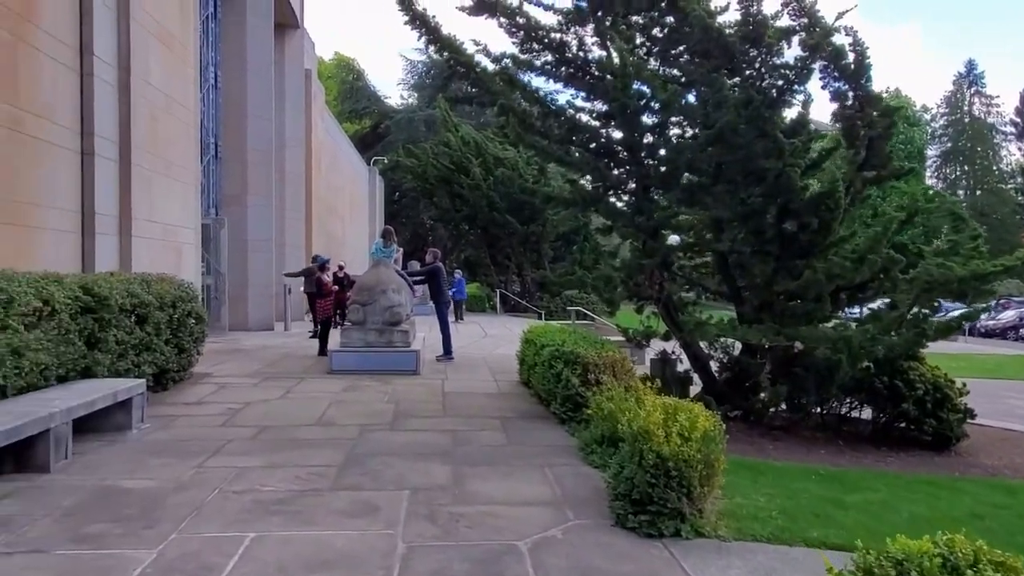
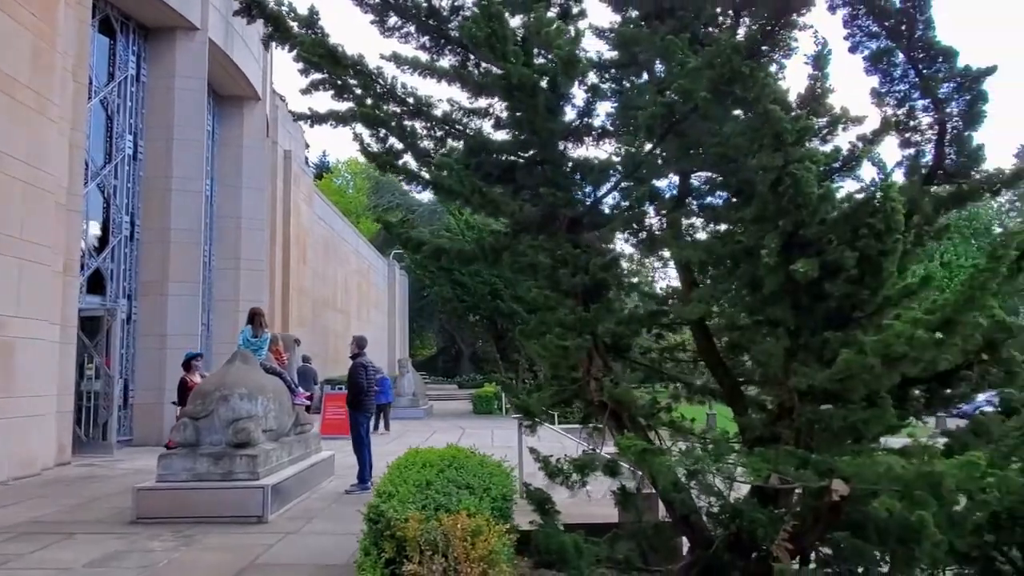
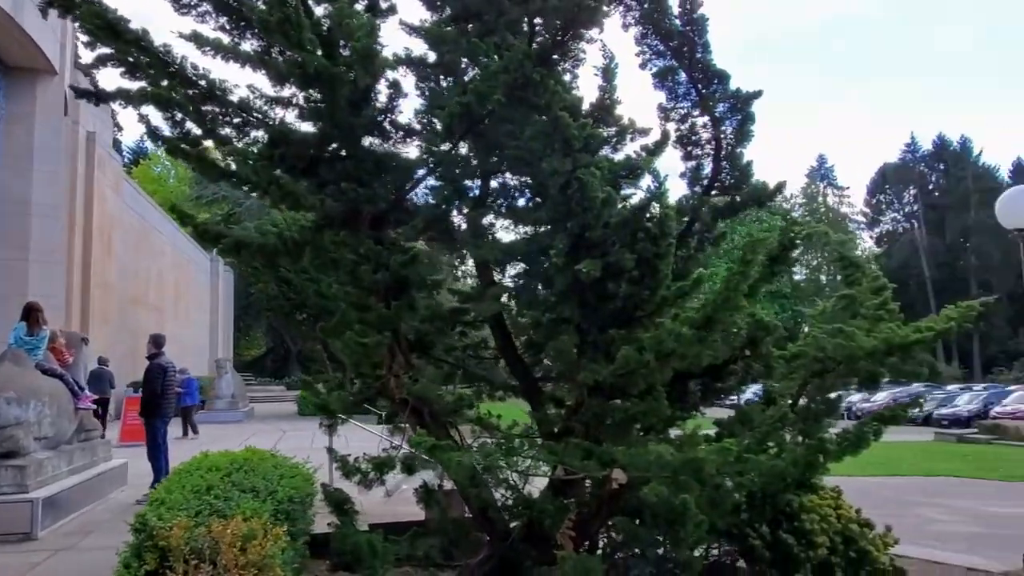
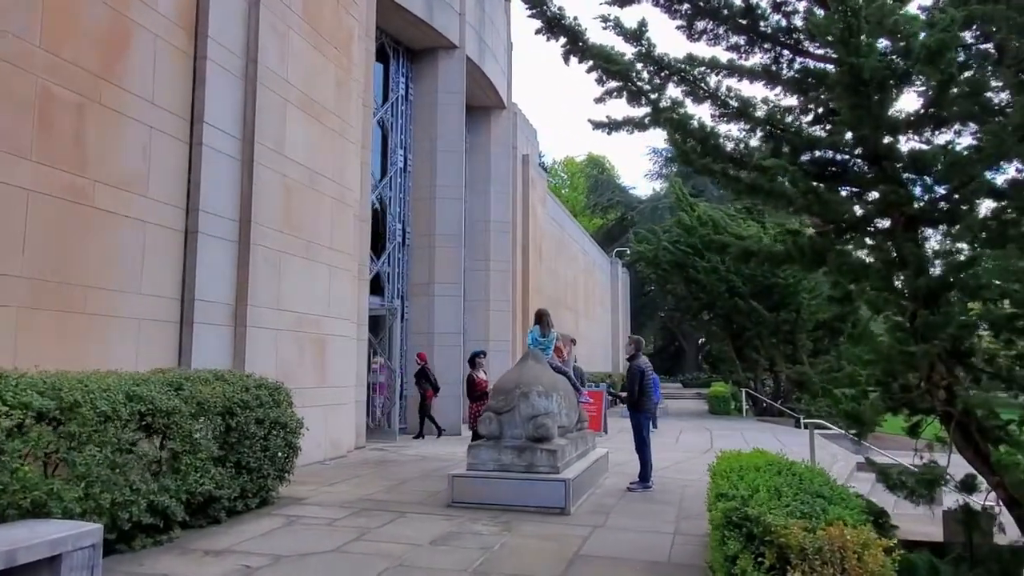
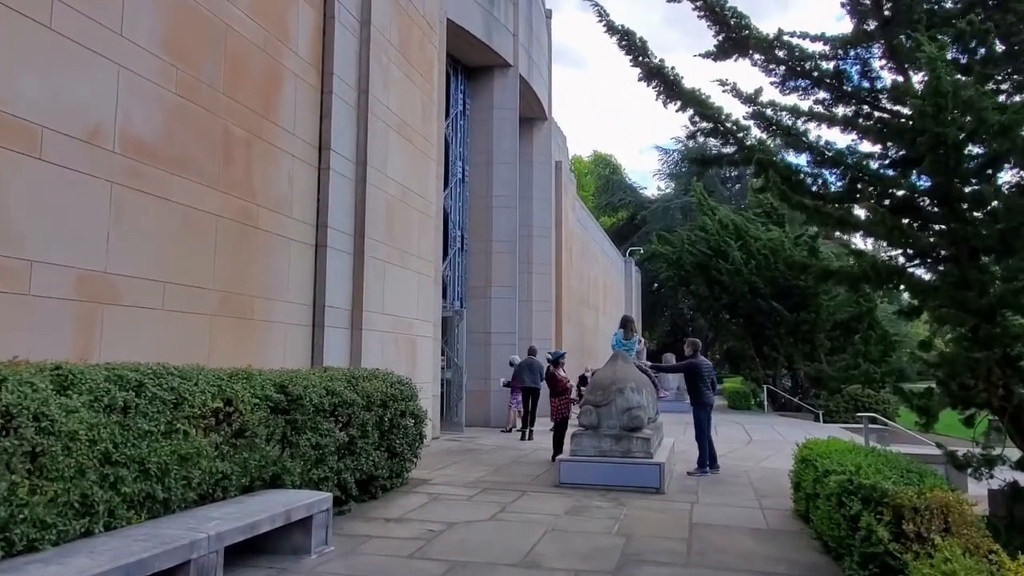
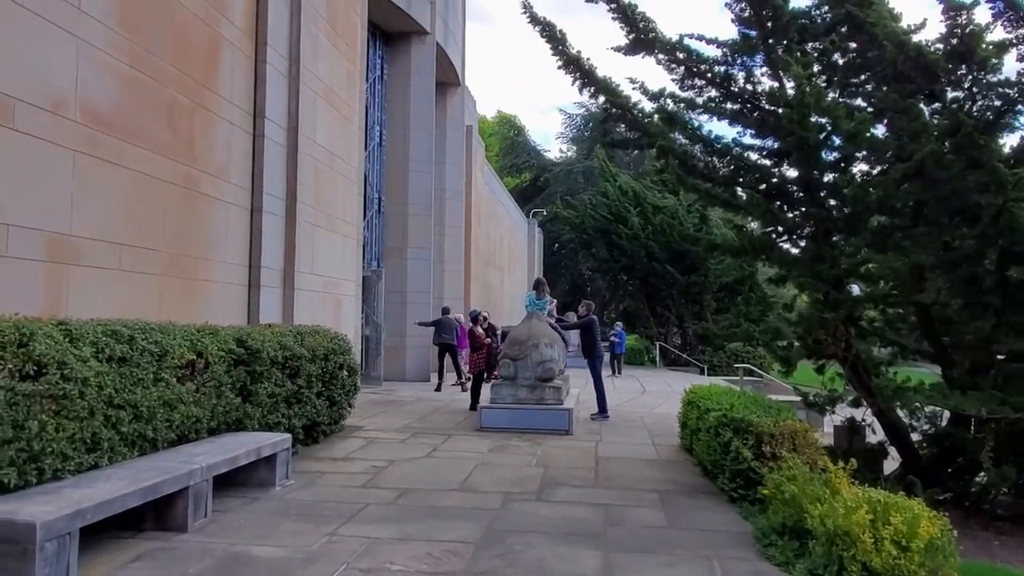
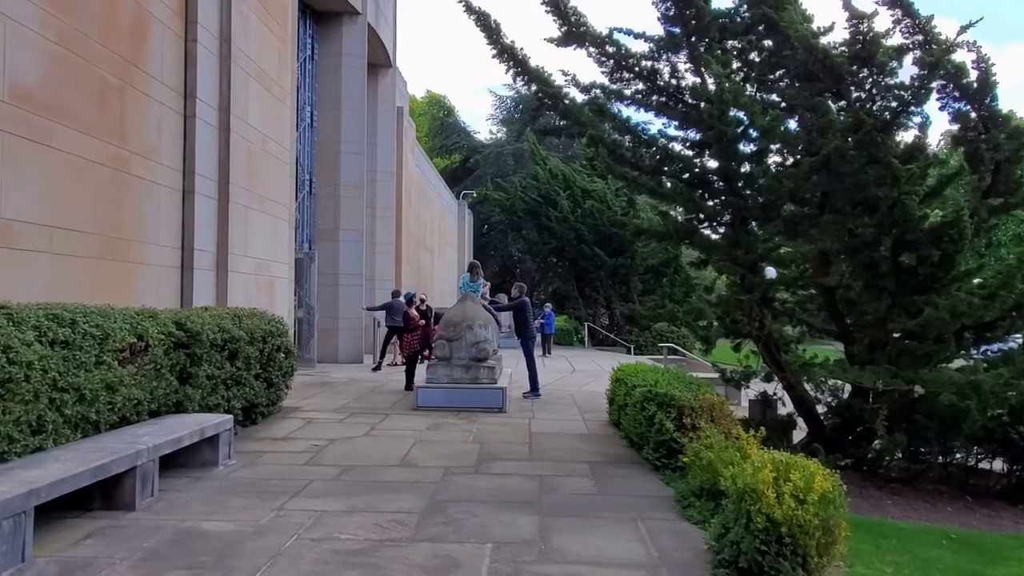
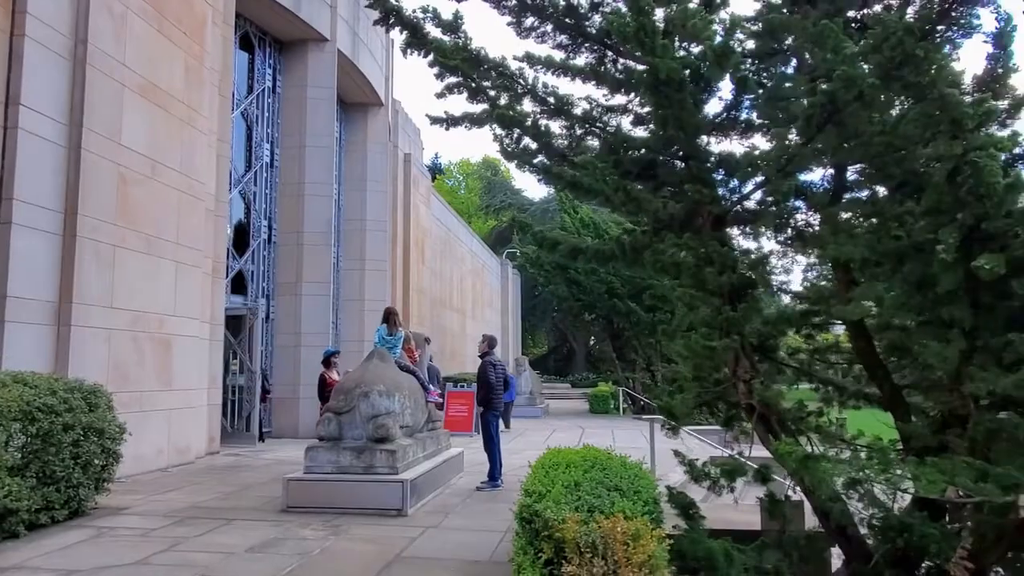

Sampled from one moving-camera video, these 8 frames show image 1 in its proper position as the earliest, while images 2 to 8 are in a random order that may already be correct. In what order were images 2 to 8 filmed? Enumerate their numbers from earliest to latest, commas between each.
7, 6, 5, 4, 8, 2, 3
